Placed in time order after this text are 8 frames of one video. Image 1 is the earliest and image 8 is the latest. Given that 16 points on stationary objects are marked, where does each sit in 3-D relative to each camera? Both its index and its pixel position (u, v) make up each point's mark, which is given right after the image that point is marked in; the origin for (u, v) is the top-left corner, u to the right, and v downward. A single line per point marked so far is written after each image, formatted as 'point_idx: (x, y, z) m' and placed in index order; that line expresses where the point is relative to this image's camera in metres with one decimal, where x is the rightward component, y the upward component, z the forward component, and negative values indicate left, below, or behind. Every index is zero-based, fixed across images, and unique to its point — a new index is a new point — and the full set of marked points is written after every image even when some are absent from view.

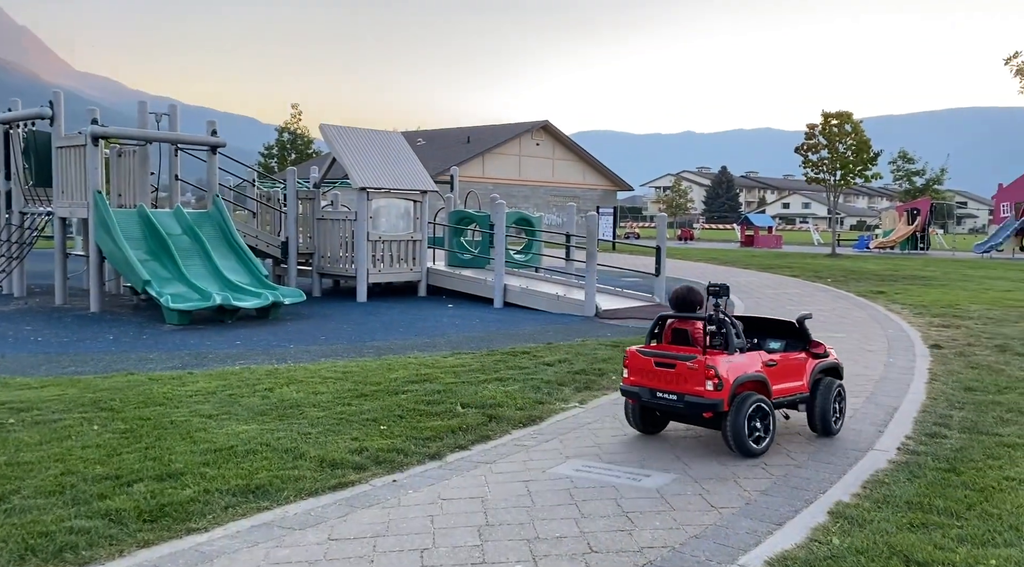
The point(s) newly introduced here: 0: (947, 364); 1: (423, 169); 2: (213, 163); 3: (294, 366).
0: (+4.4, -0.8, +8.6) m
1: (-1.7, +2.2, +16.0) m
2: (-5.1, +2.0, +14.4) m
3: (-2.3, -0.8, +8.7) m
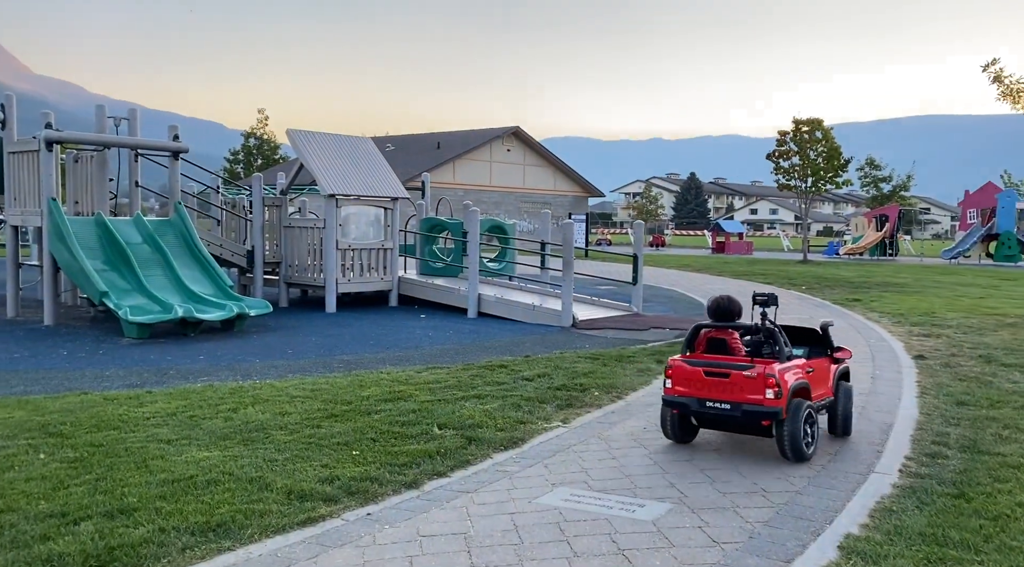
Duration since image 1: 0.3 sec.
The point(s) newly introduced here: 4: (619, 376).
0: (+4.2, -0.9, +8.5) m
1: (-2.2, +2.0, +15.6) m
2: (-5.5, +1.9, +13.9) m
3: (-2.5, -1.0, +8.3) m
4: (+1.1, -0.9, +8.6) m
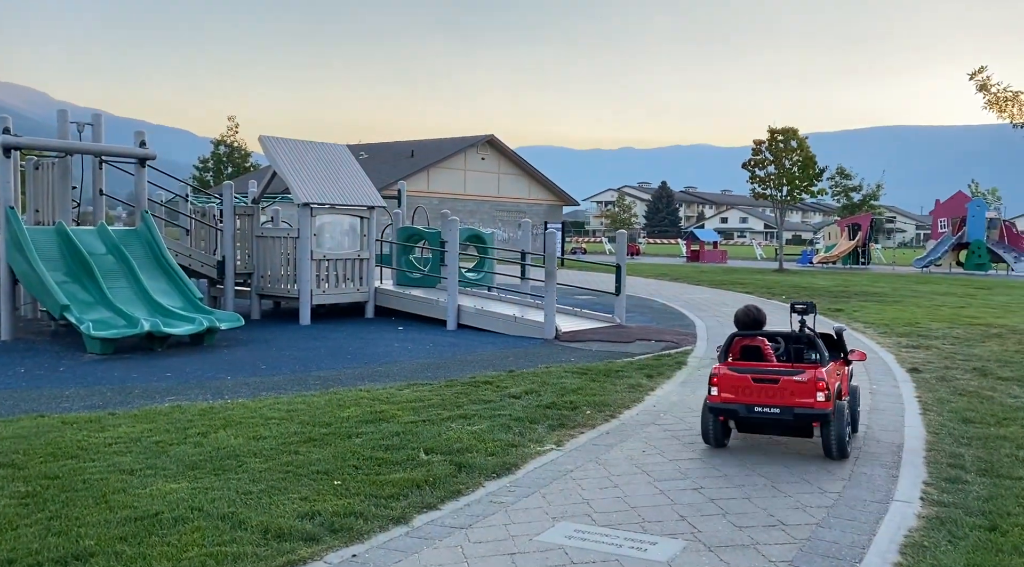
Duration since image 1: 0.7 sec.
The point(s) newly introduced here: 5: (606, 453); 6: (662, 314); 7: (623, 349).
0: (+4.1, -1.0, +8.2) m
1: (-2.5, +1.8, +15.2) m
2: (-5.8, +1.7, +13.3) m
3: (-2.6, -1.1, +7.8) m
4: (+0.9, -1.1, +8.3) m
5: (+0.7, -1.2, +6.0) m
6: (+2.9, -0.6, +16.4) m
7: (+1.5, -0.9, +11.6) m
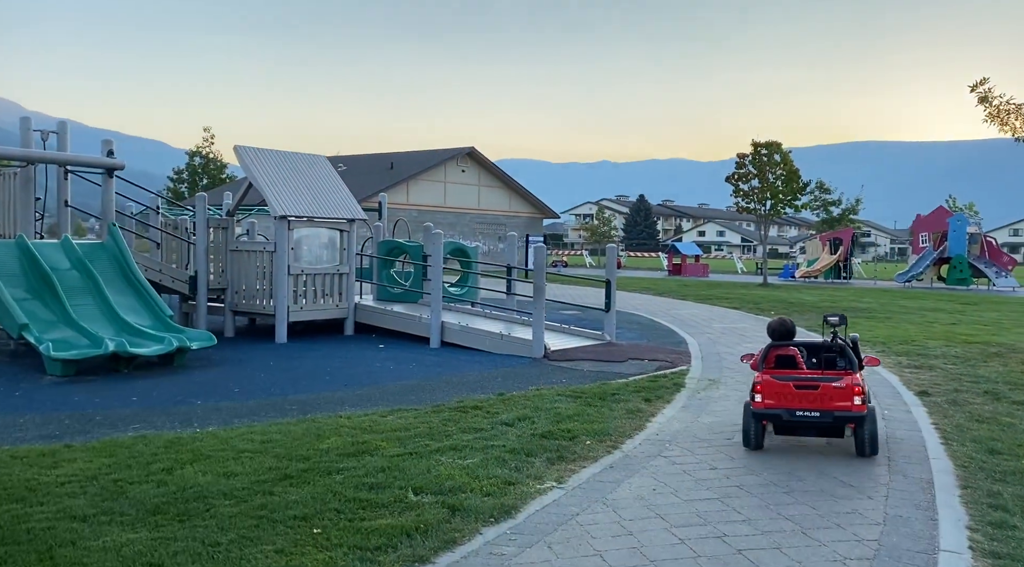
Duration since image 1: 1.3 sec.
0: (+4.0, -1.2, +7.8) m
1: (-2.8, +1.6, +14.6) m
2: (-6.0, +1.4, +12.7) m
3: (-2.7, -1.3, +7.2) m
4: (+0.9, -1.2, +7.8) m
5: (+0.6, -1.3, +5.4) m
6: (+2.6, -0.9, +16.0) m
7: (+1.3, -1.1, +11.1) m
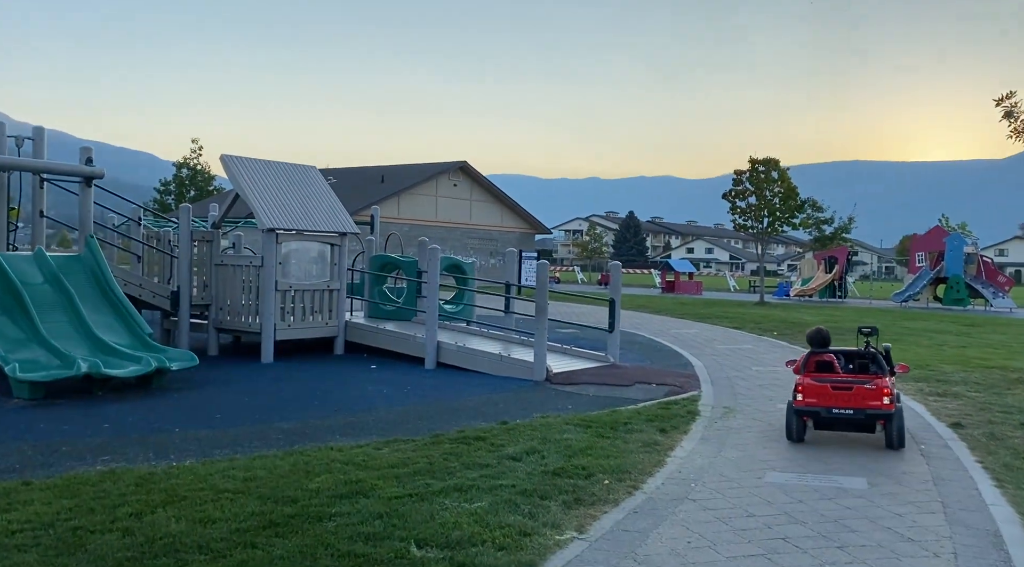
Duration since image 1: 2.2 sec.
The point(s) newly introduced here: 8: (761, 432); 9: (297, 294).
0: (+4.1, -1.4, +7.2) m
1: (-2.8, +1.3, +14.0) m
2: (-6.0, +1.2, +12.0) m
3: (-2.6, -1.4, +6.6) m
4: (+0.9, -1.4, +7.1) m
5: (+0.7, -1.5, +4.8) m
6: (+2.6, -1.2, +15.3) m
7: (+1.4, -1.4, +10.5) m
8: (+2.5, -1.5, +8.4) m
9: (-3.3, -0.2, +13.1) m
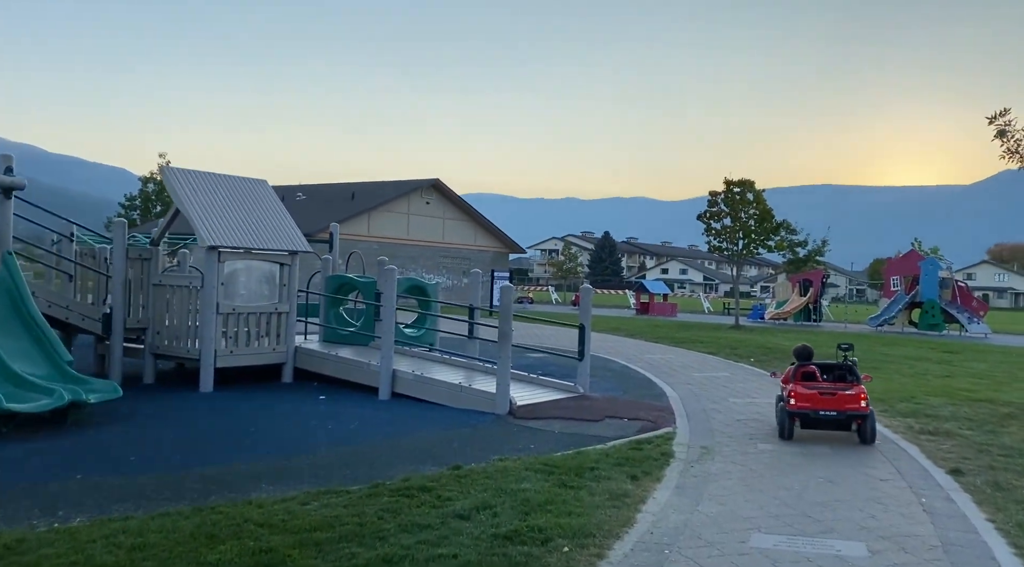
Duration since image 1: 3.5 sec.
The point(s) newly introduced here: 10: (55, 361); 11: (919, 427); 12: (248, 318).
0: (+3.7, -1.7, +6.4) m
1: (-3.3, +0.9, +13.0) m
2: (-6.5, +1.0, +10.9) m
3: (-3.0, -1.6, +5.6) m
4: (+0.6, -1.7, +6.2) m
5: (+0.4, -1.7, +3.9) m
6: (+1.9, -1.7, +14.5) m
7: (+0.9, -1.7, +9.6) m
8: (+2.1, -1.7, +7.5) m
9: (-3.9, -0.5, +12.1) m
10: (-5.2, -0.9, +9.7) m
11: (+4.9, -1.7, +10.3) m
12: (-3.8, -0.5, +12.2) m
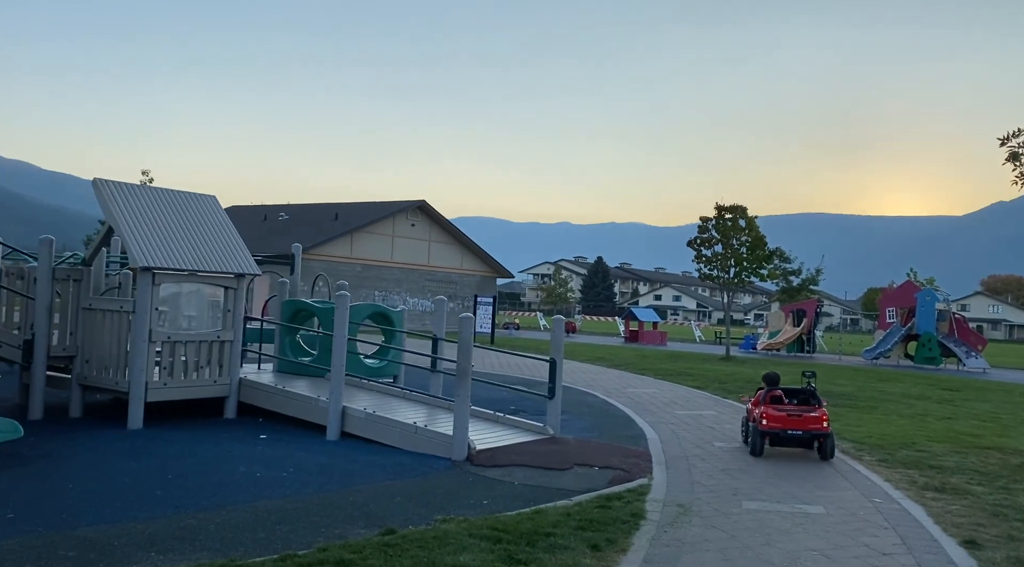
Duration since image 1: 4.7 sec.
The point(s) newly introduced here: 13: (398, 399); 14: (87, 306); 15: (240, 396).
0: (+3.3, -2.0, +5.3) m
1: (-3.8, +0.6, +12.0) m
2: (-6.9, +0.7, +9.9) m
3: (-3.4, -1.7, +4.4) m
4: (+0.1, -1.9, +5.1) m
5: (0.0, -1.8, +2.8) m
6: (+1.5, -2.1, +13.4) m
7: (+0.4, -2.0, +8.5) m
8: (+1.6, -2.0, +6.4) m
9: (-4.3, -0.8, +11.0) m
10: (-5.7, -1.1, +8.6) m
11: (+4.5, -2.1, +9.2) m
12: (-4.3, -0.8, +11.1) m
13: (-1.6, -1.6, +12.2) m
14: (-5.6, -0.3, +11.2) m
15: (-3.7, -1.6, +11.9) m
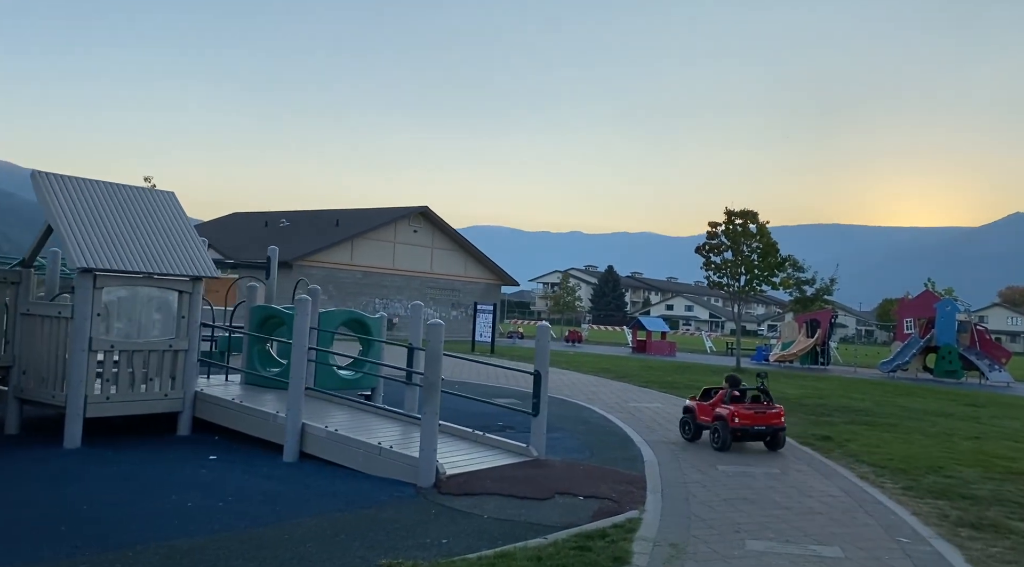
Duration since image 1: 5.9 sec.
0: (+2.9, -2.0, +4.2) m
1: (-4.0, +0.5, +11.0) m
2: (-7.2, +0.7, +8.9) m
3: (-3.7, -1.7, +3.4) m
4: (-0.2, -1.9, +4.0) m
5: (-0.3, -1.8, +1.7) m
6: (+1.3, -2.2, +12.3) m
7: (+0.2, -2.0, +7.4) m
8: (+1.3, -2.0, +5.3) m
9: (-4.6, -0.9, +10.0) m
10: (-6.0, -1.1, +7.6) m
11: (+4.2, -2.2, +8.0) m
12: (-4.5, -0.9, +10.1) m
13: (-1.9, -1.7, +11.1) m
14: (-5.8, -0.3, +10.2) m
15: (-4.0, -1.6, +10.8) m
